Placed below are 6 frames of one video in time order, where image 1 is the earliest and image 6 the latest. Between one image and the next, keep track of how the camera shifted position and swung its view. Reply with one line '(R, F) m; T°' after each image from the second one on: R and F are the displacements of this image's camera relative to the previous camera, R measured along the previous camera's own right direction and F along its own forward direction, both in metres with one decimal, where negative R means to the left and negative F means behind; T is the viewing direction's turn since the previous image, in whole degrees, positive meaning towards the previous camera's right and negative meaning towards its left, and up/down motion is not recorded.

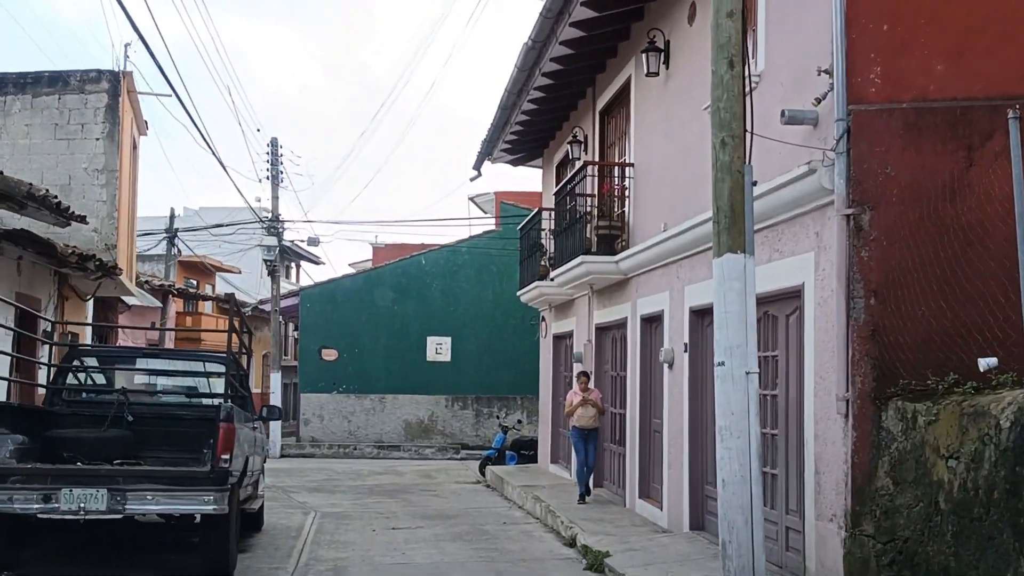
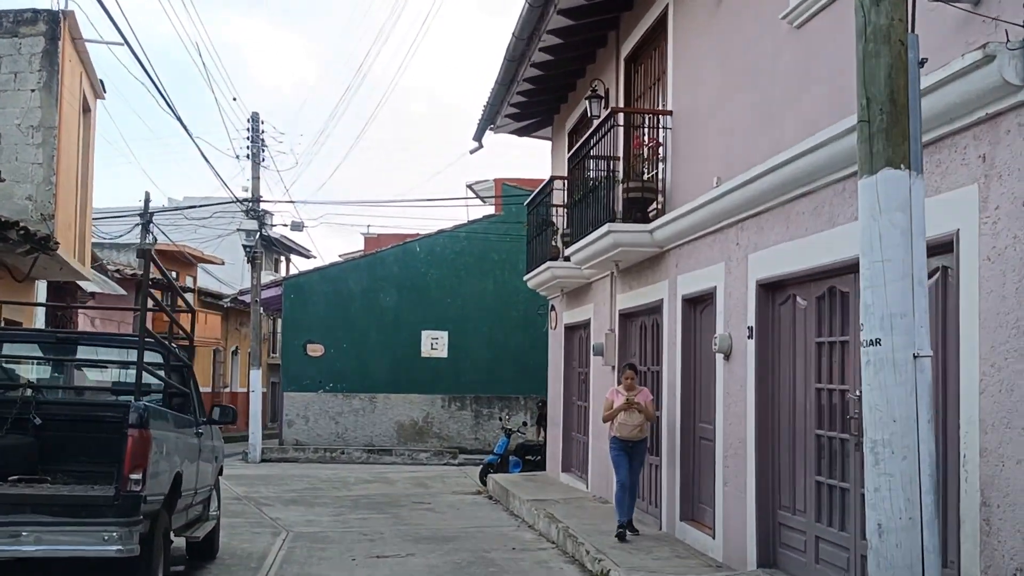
(-0.1, +2.0) m; 0°
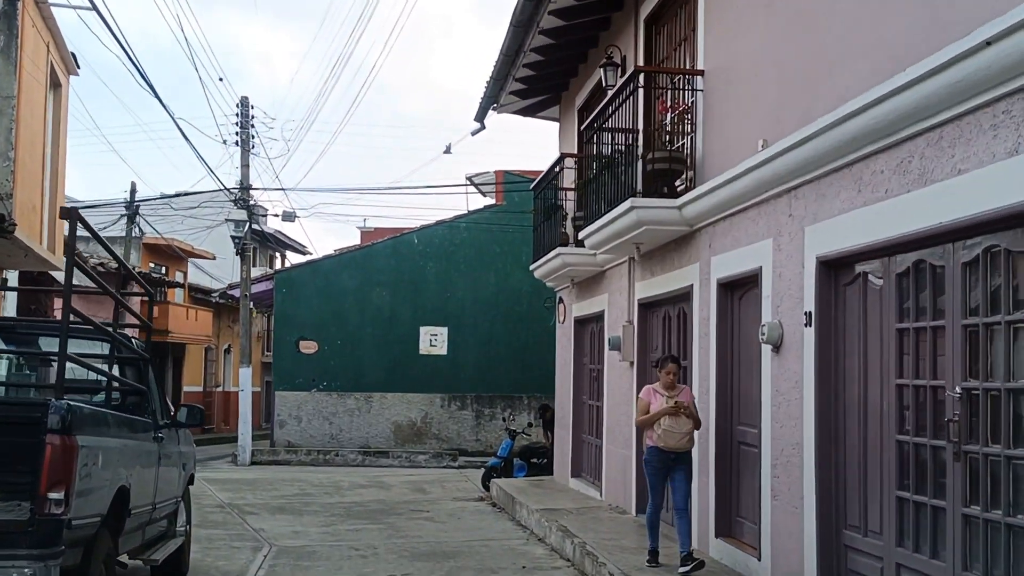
(-0.1, +1.1) m; 0°
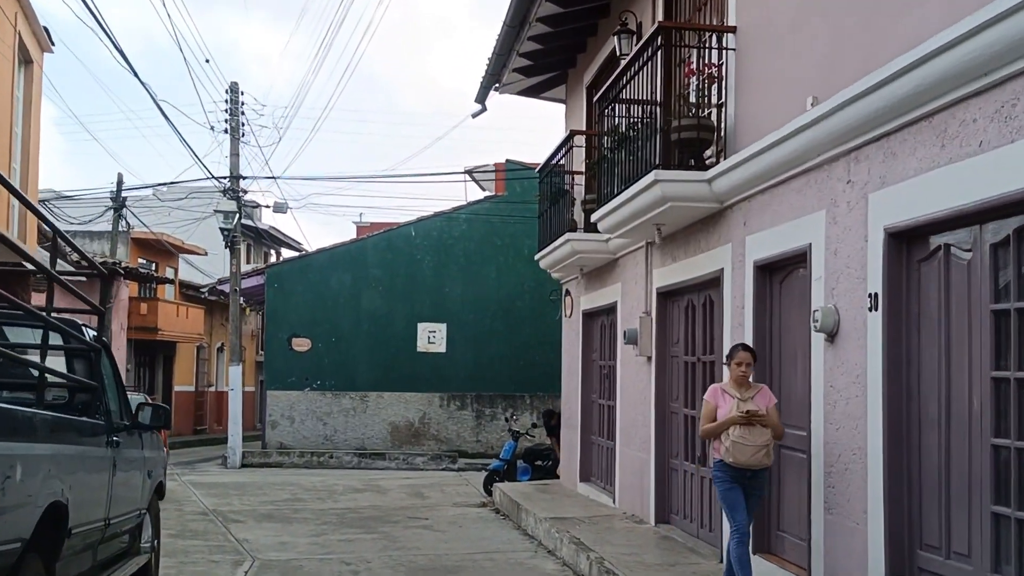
(-0.1, +0.9) m; 0°
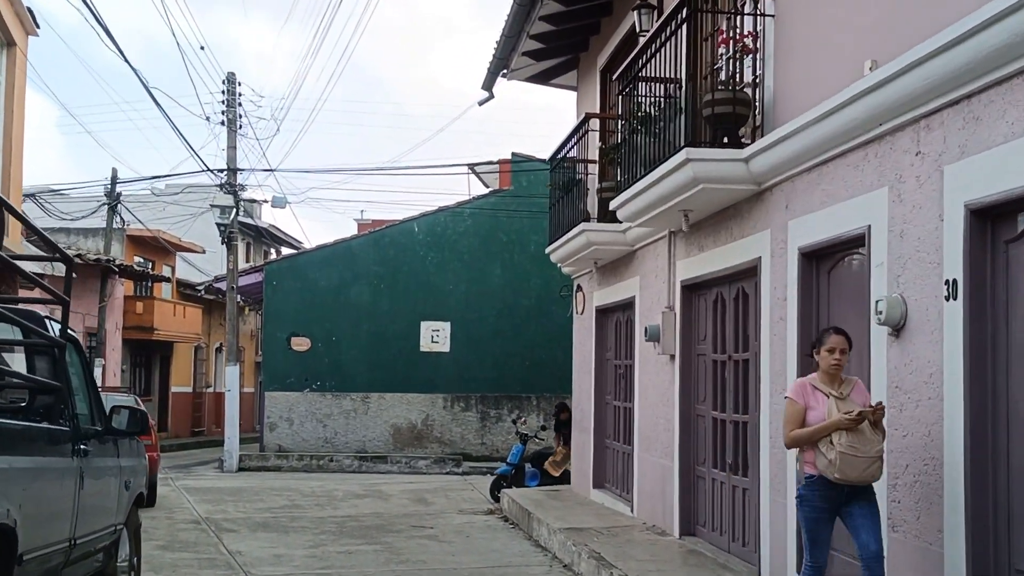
(-0.1, +0.7) m; 0°
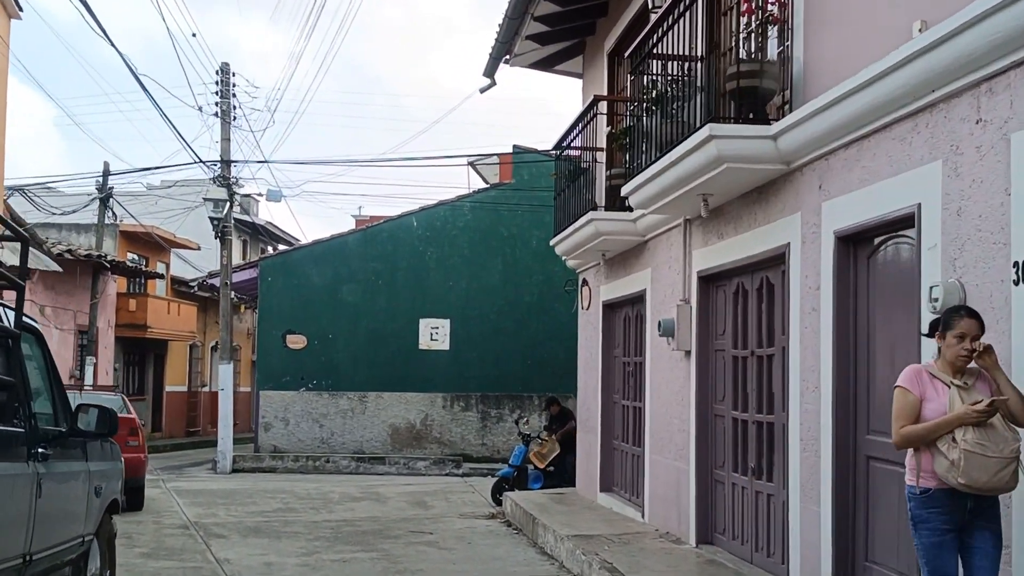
(0.0, +0.5) m; 0°
